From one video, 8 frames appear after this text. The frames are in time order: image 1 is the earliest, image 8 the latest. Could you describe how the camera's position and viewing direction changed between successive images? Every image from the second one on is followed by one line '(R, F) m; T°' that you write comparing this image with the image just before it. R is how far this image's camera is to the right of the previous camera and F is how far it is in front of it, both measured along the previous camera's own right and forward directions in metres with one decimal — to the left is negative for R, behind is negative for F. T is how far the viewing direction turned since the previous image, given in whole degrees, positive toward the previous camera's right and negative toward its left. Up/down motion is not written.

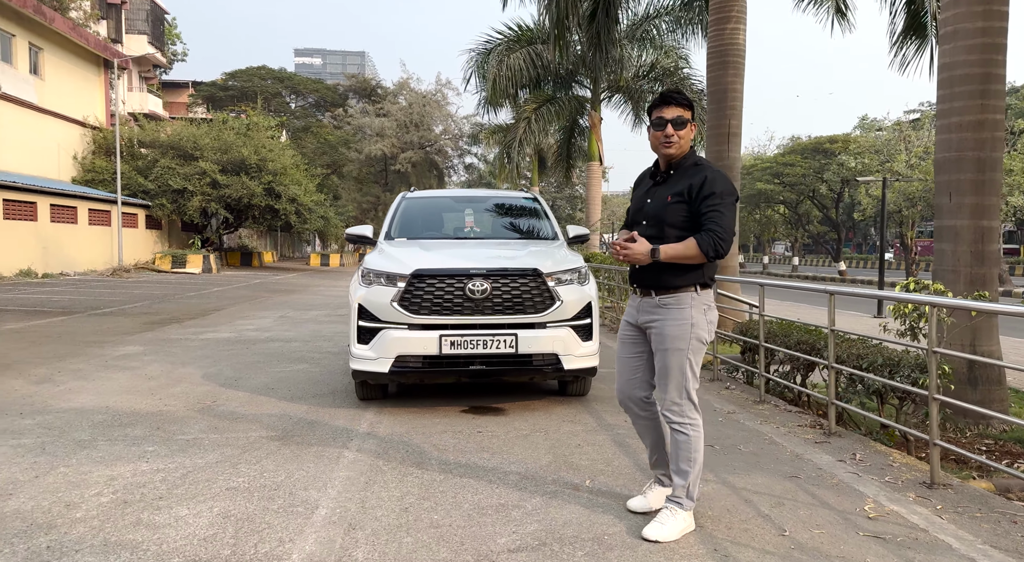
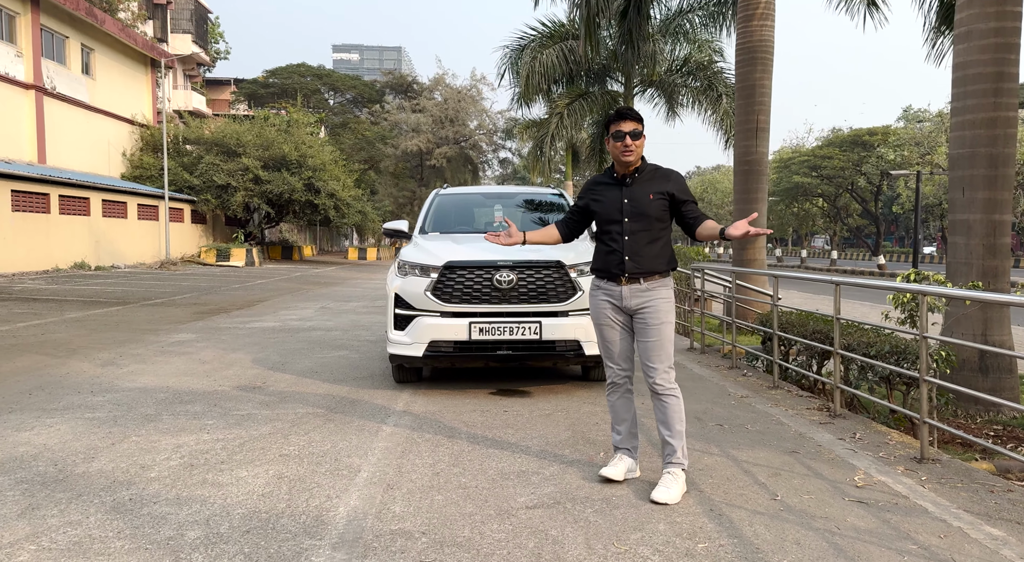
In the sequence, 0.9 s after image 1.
(+0.1, -0.4) m; -3°
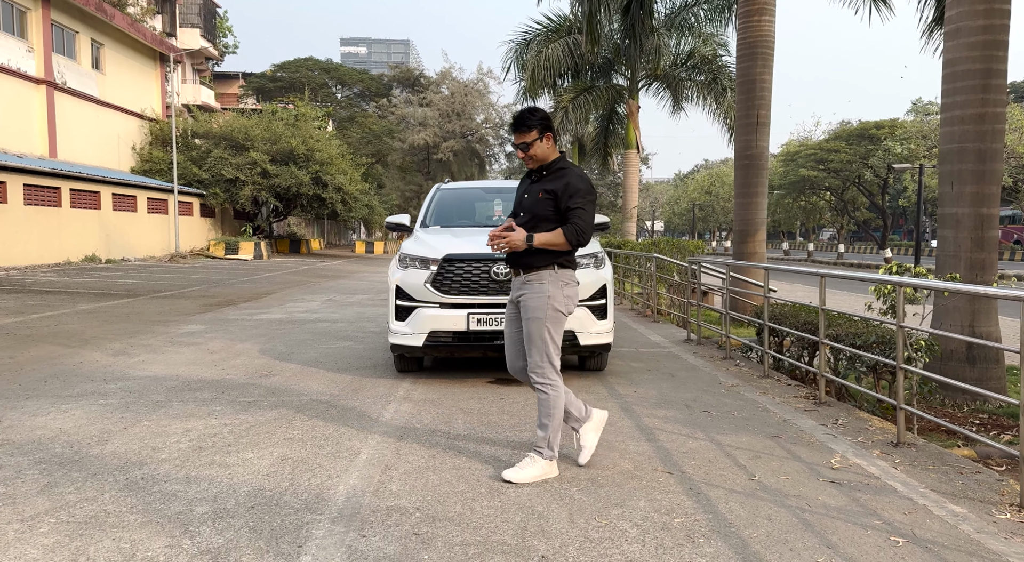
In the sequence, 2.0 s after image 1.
(+0.1, -0.2) m; -1°
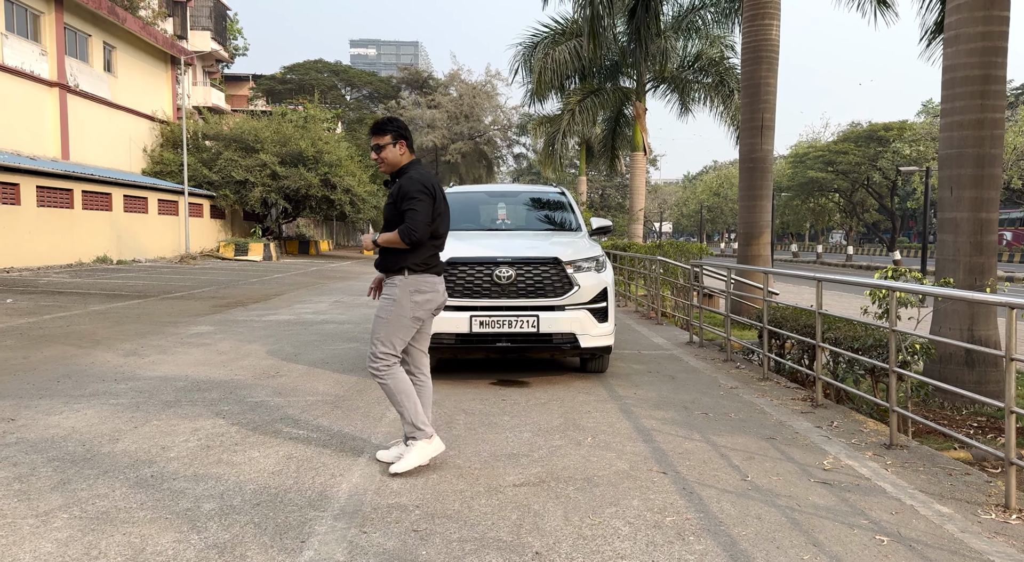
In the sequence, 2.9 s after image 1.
(0.0, -0.1) m; -1°
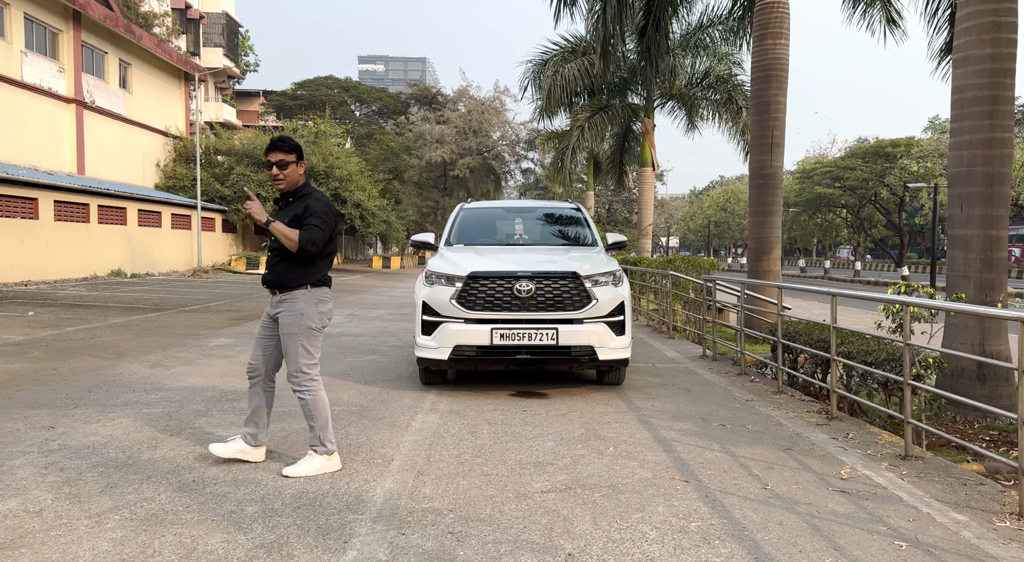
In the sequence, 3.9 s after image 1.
(-0.1, -0.2) m; 0°
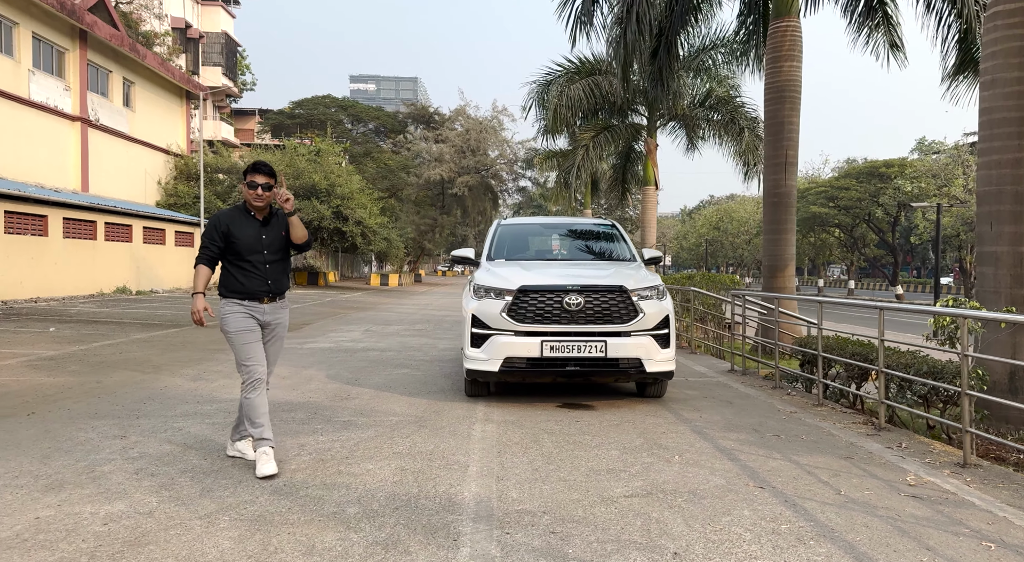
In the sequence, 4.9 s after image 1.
(-0.5, -0.1) m; +1°
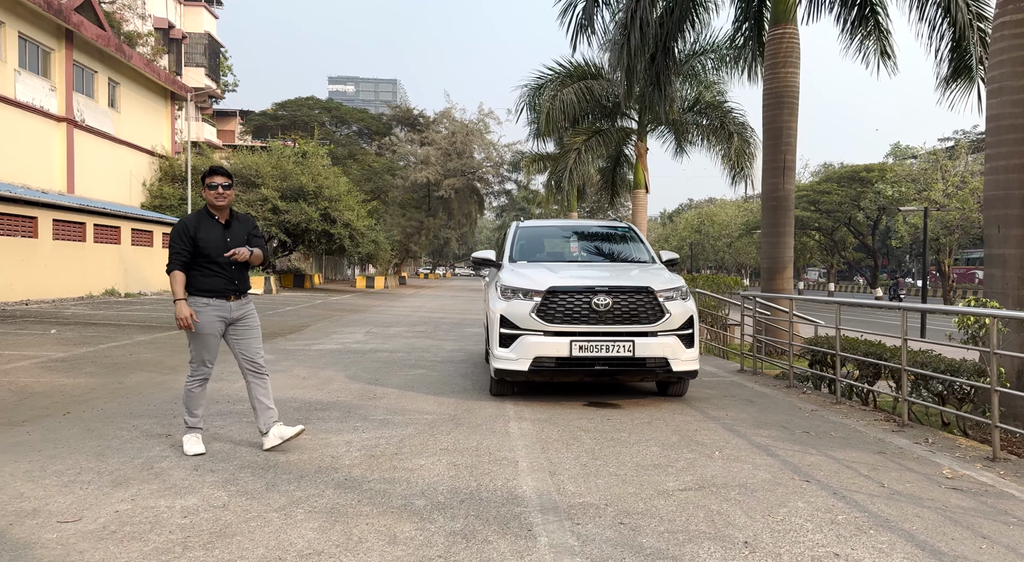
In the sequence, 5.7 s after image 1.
(-0.4, -0.1) m; +2°
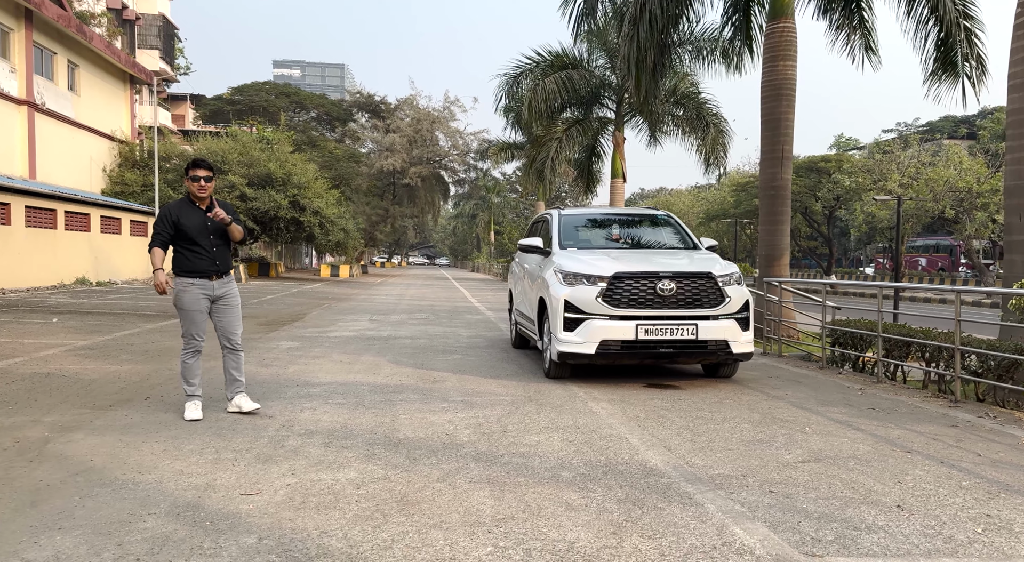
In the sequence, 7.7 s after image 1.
(-1.0, -0.1) m; +4°
